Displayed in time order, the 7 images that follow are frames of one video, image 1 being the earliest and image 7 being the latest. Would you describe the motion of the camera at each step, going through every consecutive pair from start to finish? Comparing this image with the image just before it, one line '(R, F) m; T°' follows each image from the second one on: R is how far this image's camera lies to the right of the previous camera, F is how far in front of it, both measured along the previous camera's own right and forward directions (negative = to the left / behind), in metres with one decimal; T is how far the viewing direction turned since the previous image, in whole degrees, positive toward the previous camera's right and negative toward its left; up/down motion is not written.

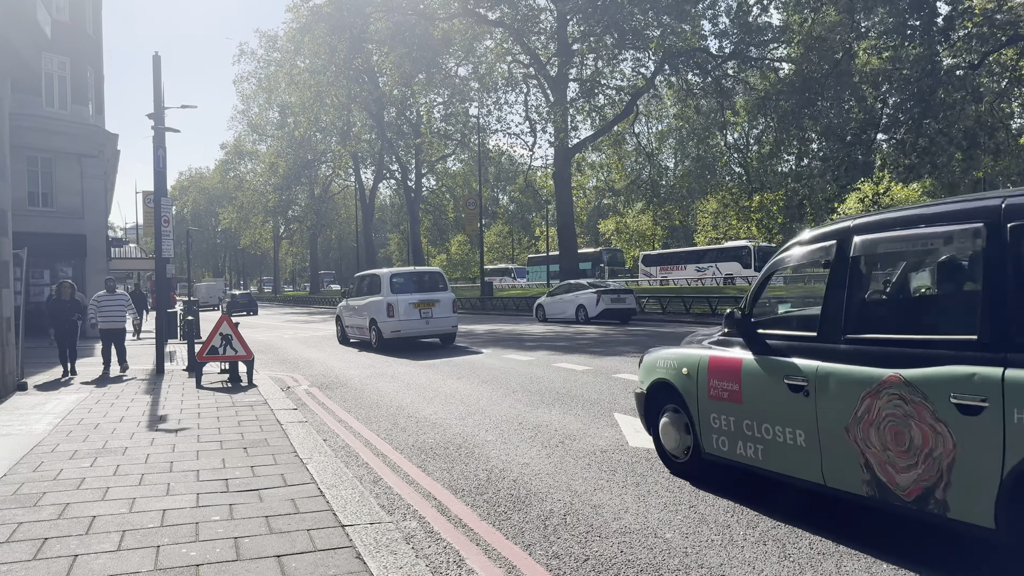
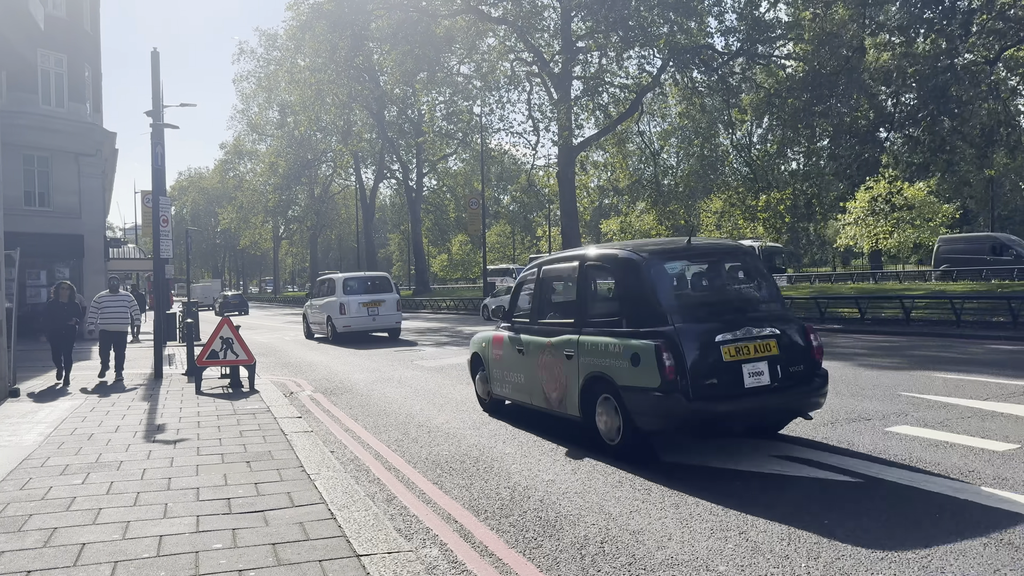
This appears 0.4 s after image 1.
(-0.2, +0.5) m; 0°
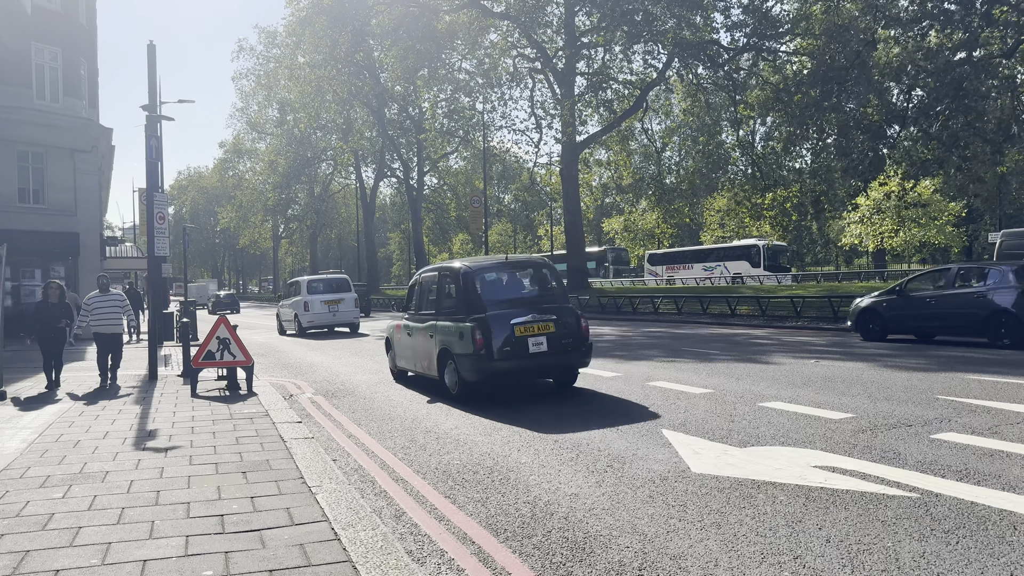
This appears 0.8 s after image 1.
(-0.1, +0.5) m; 0°
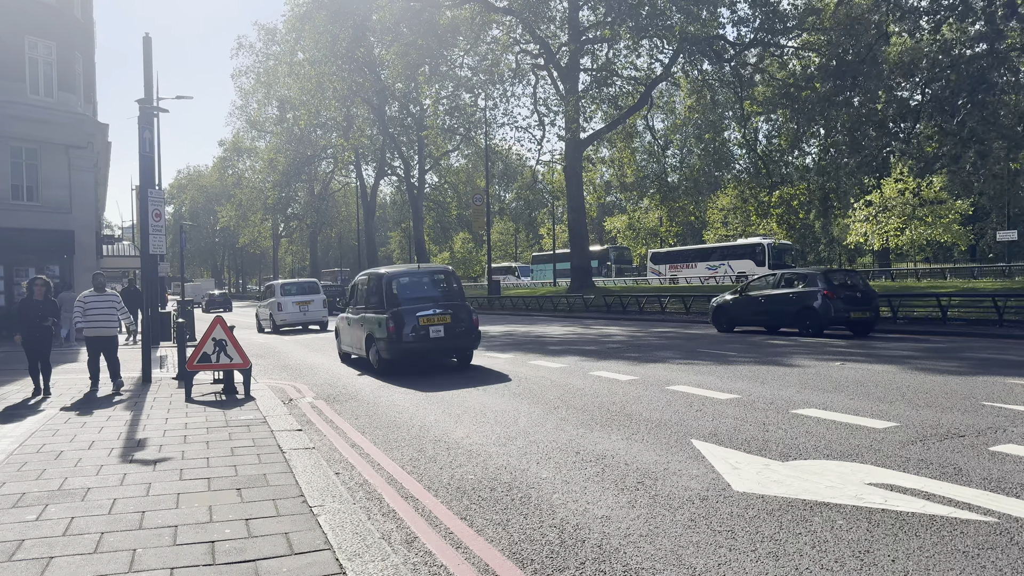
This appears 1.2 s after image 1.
(-0.2, +0.6) m; 0°
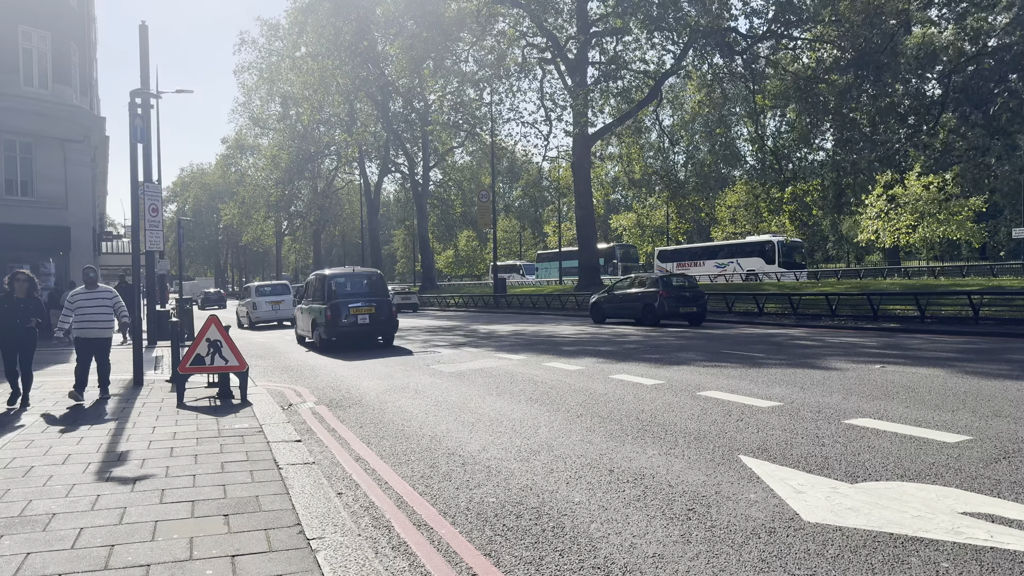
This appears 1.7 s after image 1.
(-0.2, +0.8) m; 0°
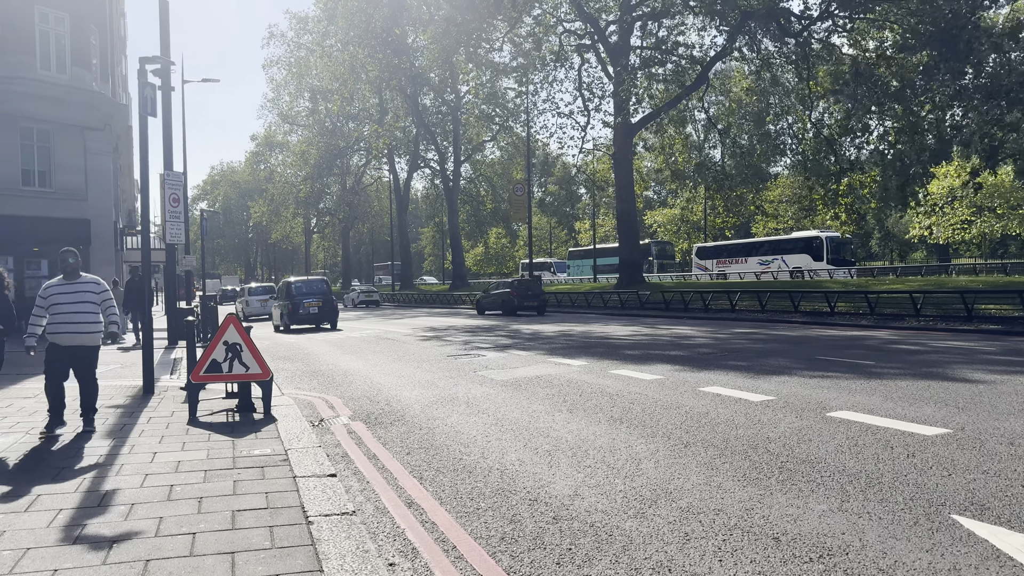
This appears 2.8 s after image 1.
(-0.5, +1.7) m; -2°
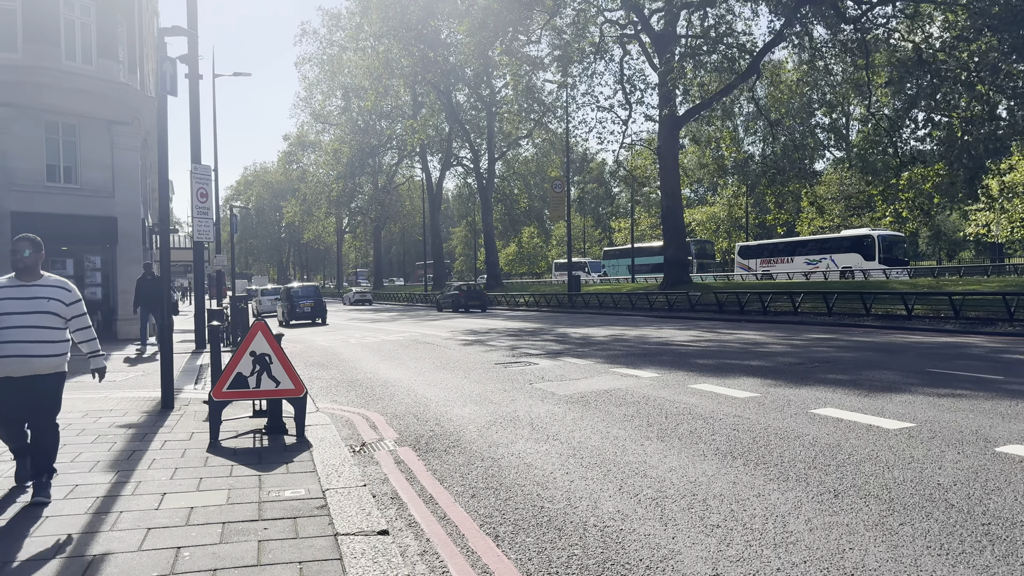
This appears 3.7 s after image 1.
(-0.4, +1.4) m; -2°
